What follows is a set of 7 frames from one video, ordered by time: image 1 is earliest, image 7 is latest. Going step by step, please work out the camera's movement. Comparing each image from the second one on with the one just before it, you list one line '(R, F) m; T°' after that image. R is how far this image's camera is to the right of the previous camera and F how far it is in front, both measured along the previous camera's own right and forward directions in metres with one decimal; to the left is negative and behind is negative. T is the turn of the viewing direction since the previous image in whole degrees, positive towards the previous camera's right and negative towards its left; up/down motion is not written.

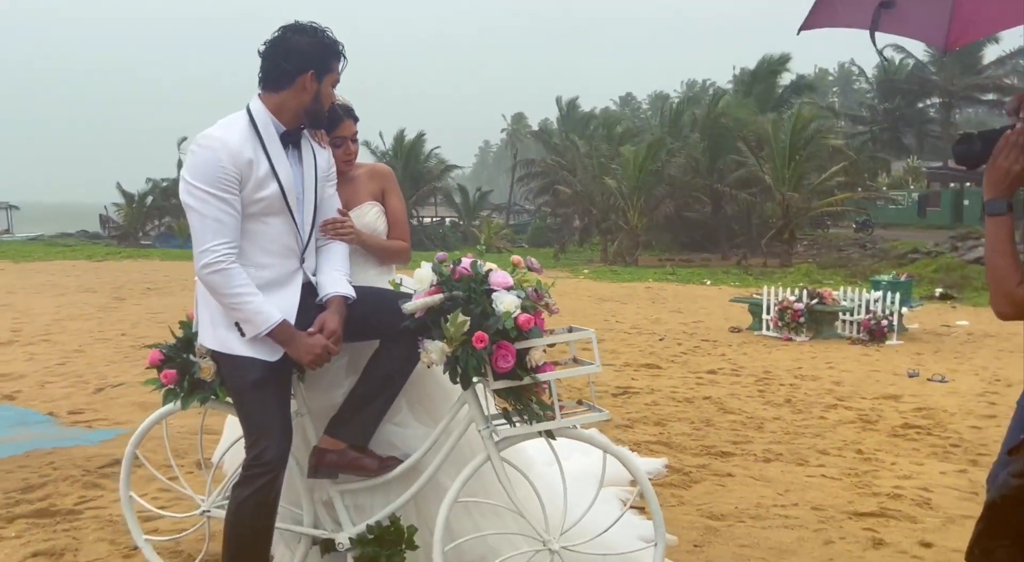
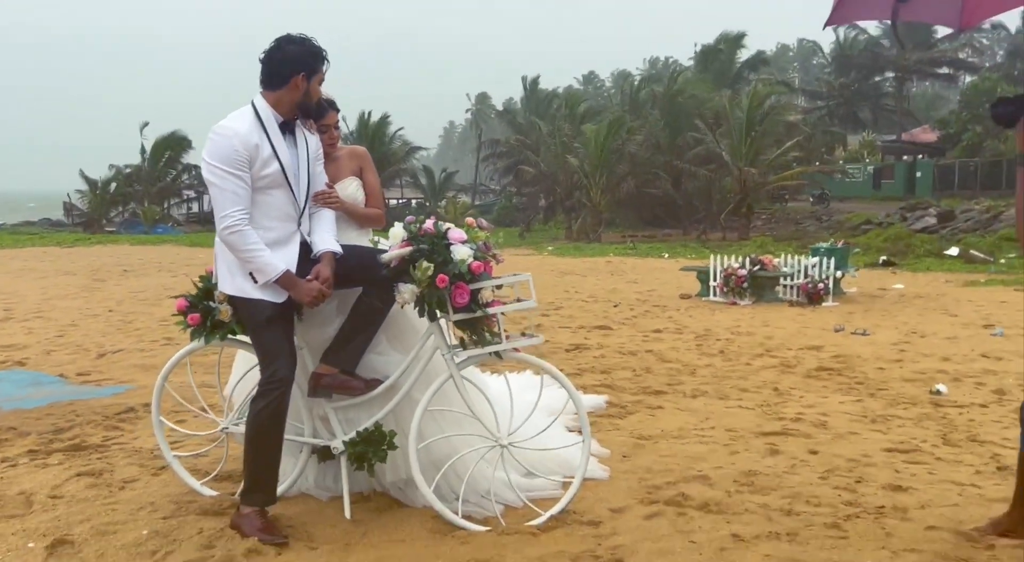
(0.0, -0.7) m; +2°
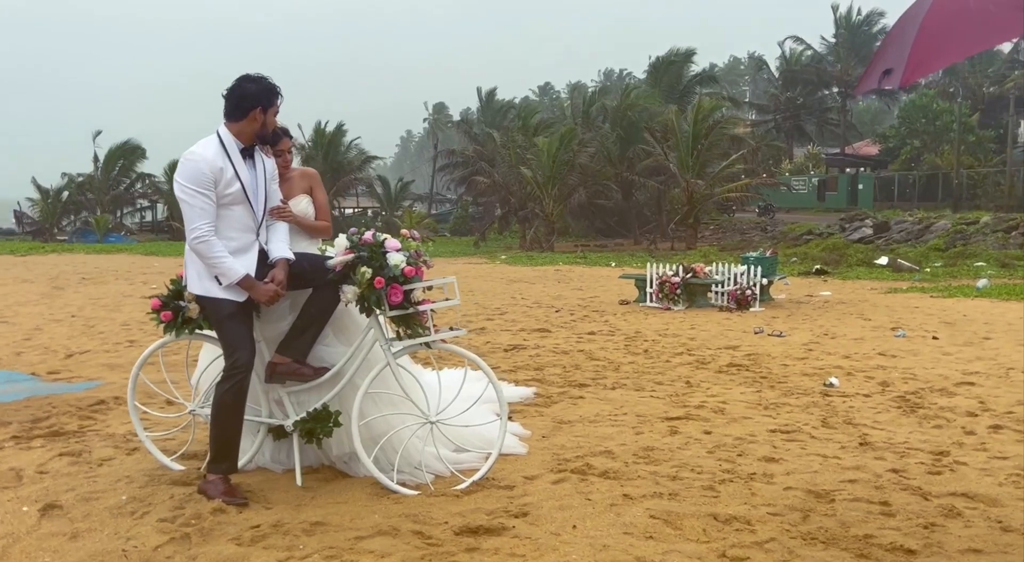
(+0.1, -0.6) m; +3°
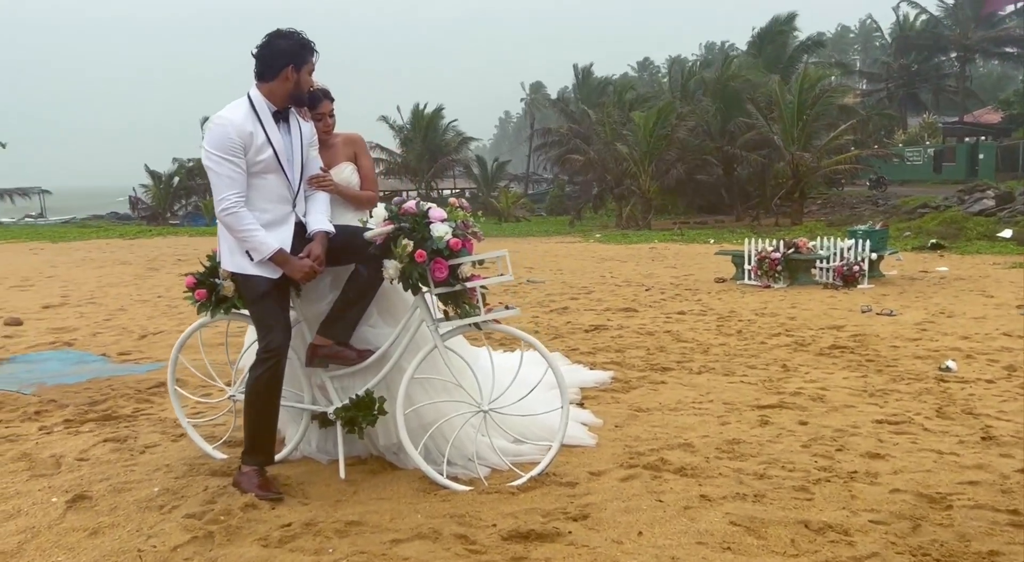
(+0.2, +0.4) m; -6°
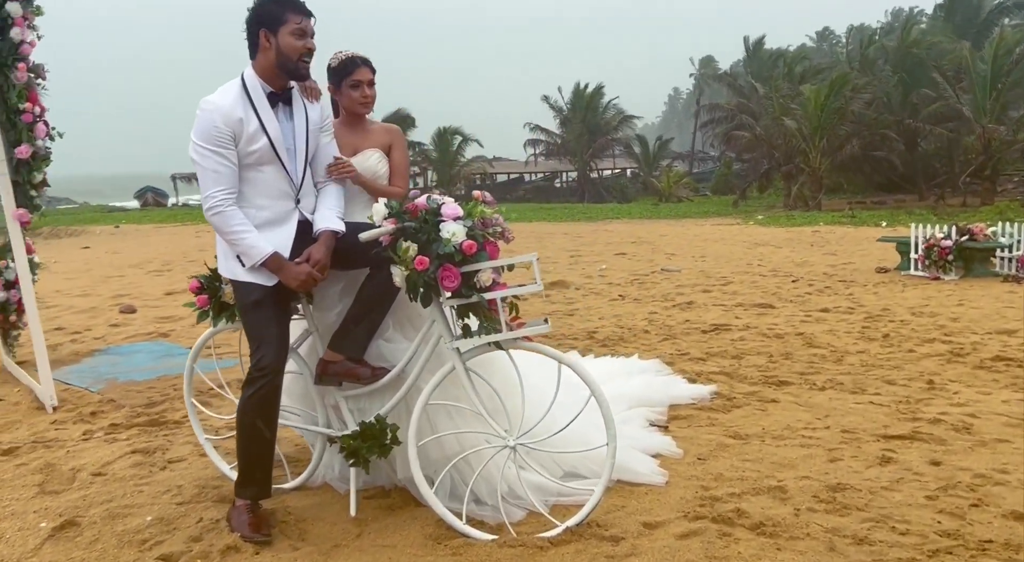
(+0.4, +0.6) m; -10°
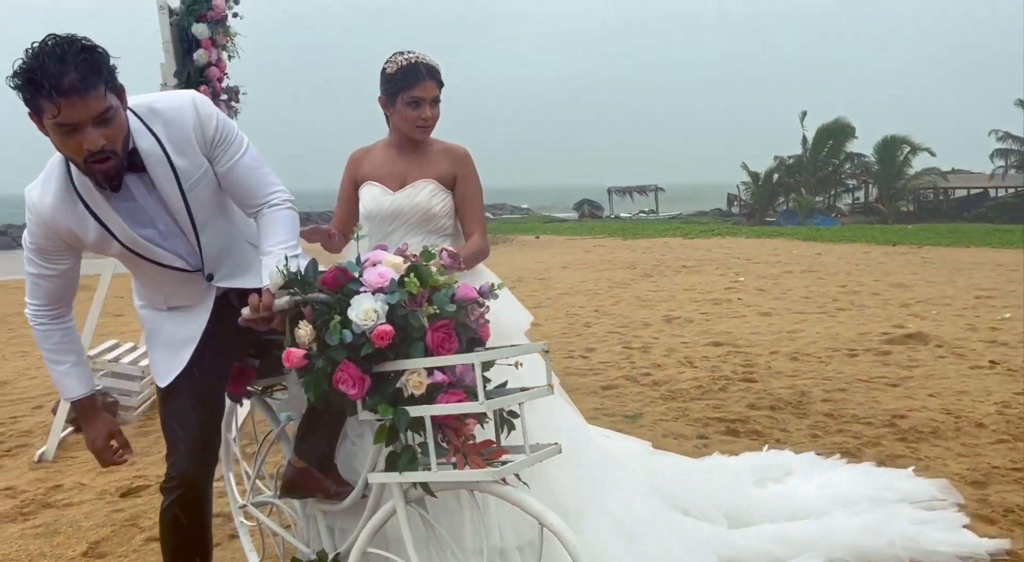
(+0.9, +1.3) m; -27°
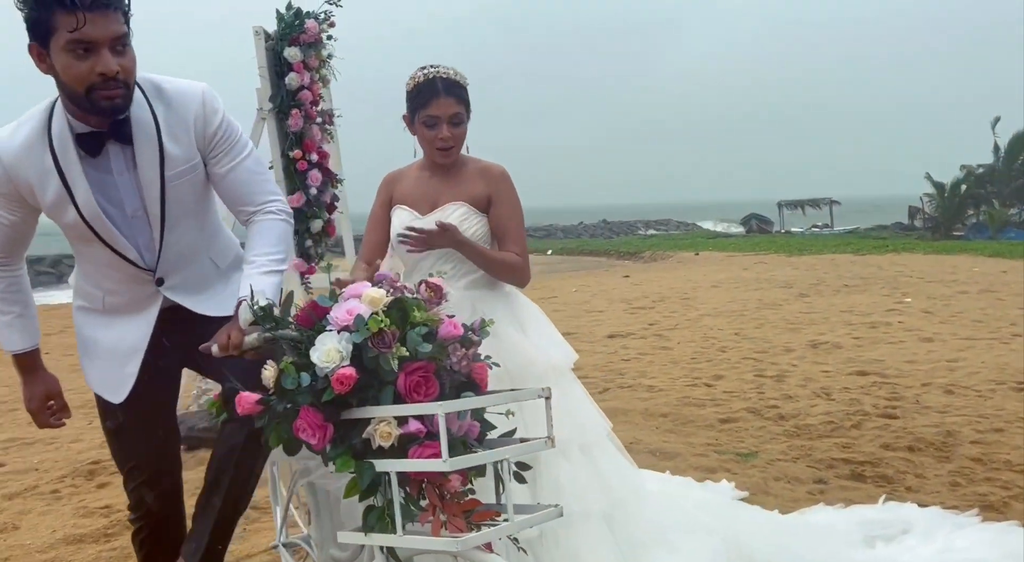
(+0.3, +0.3) m; -10°
